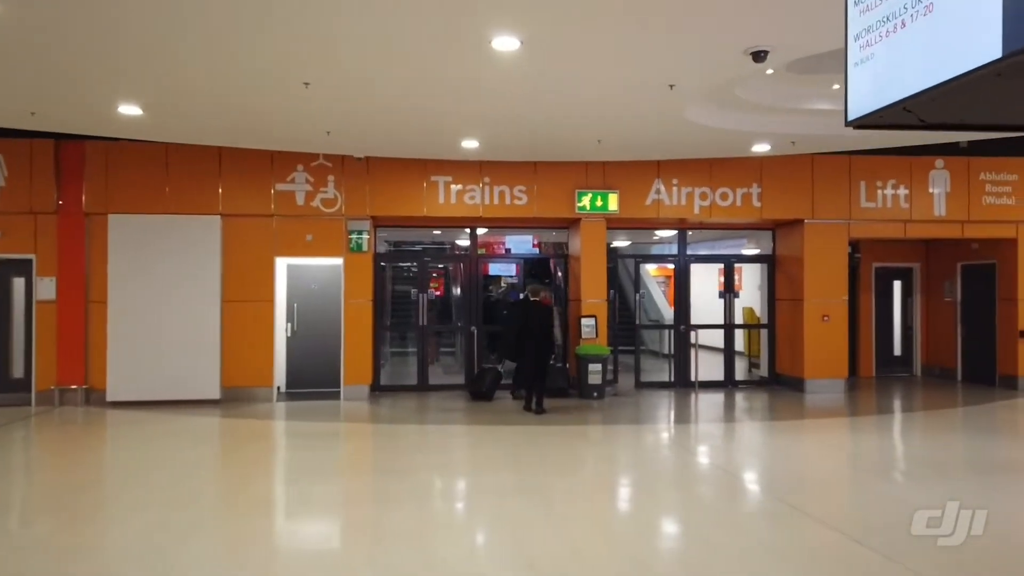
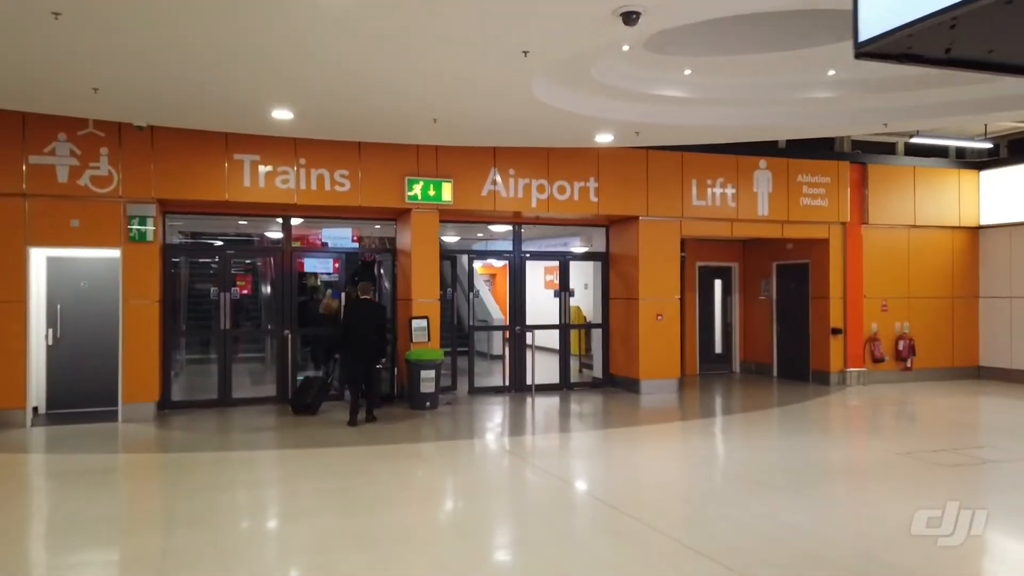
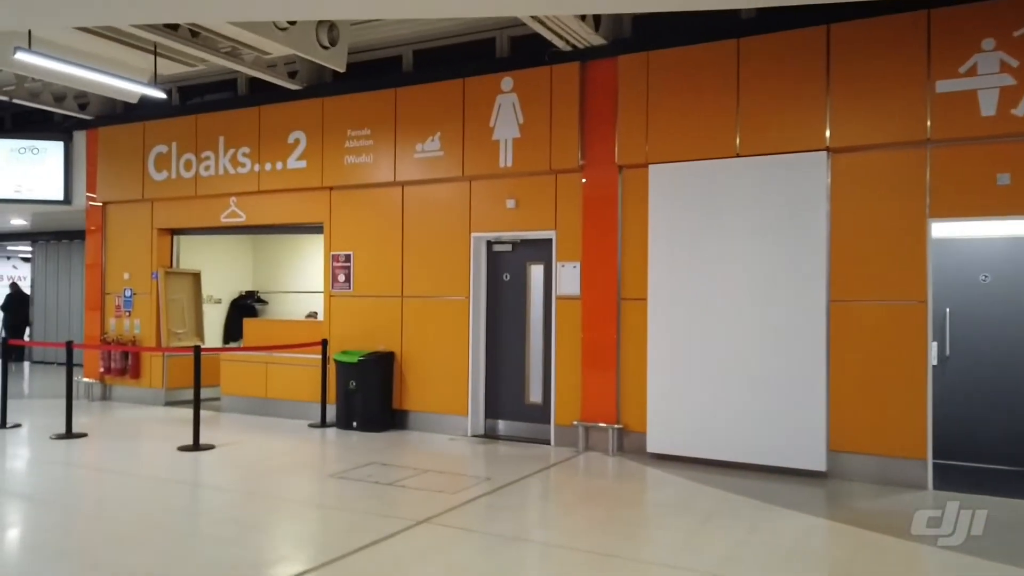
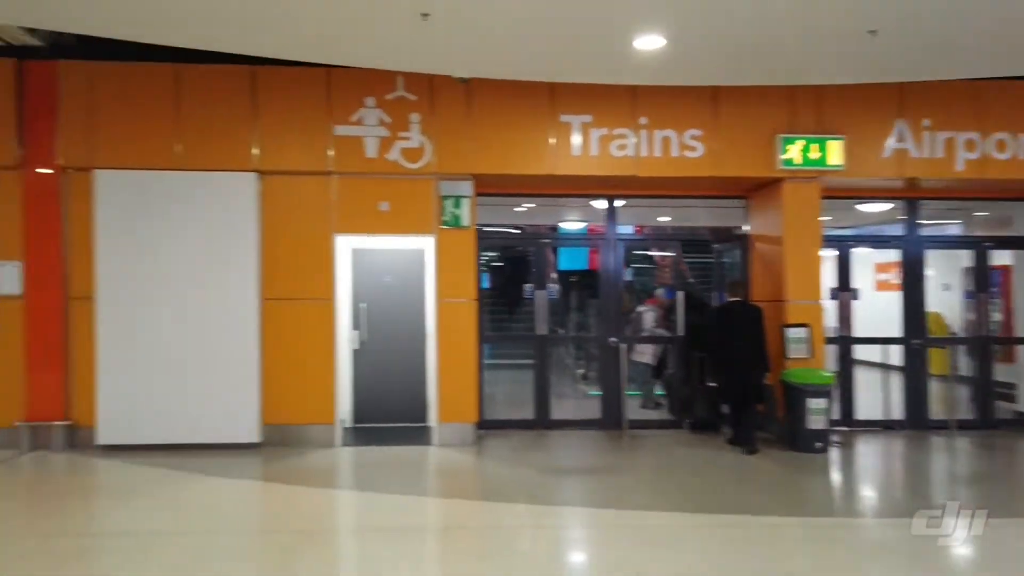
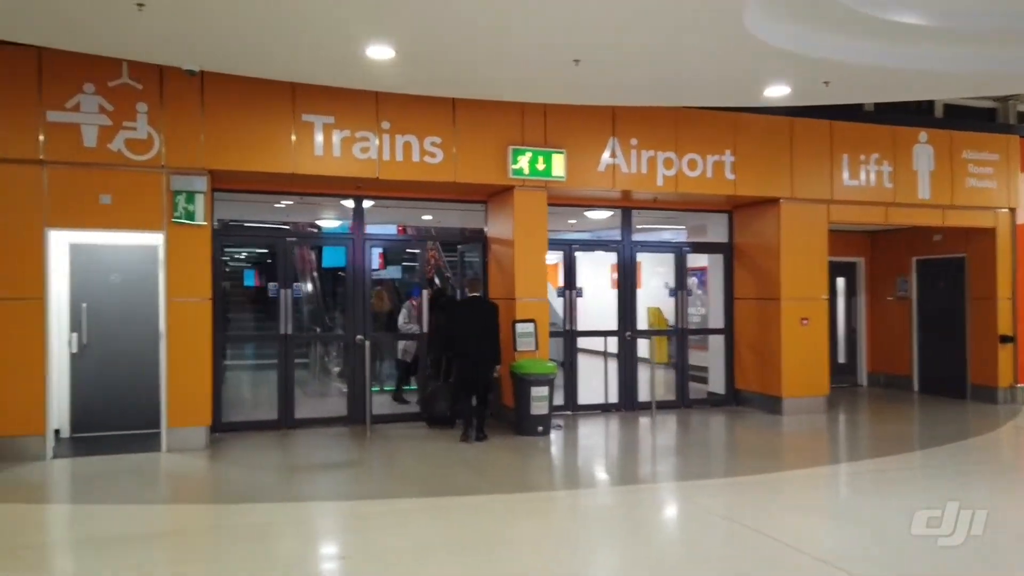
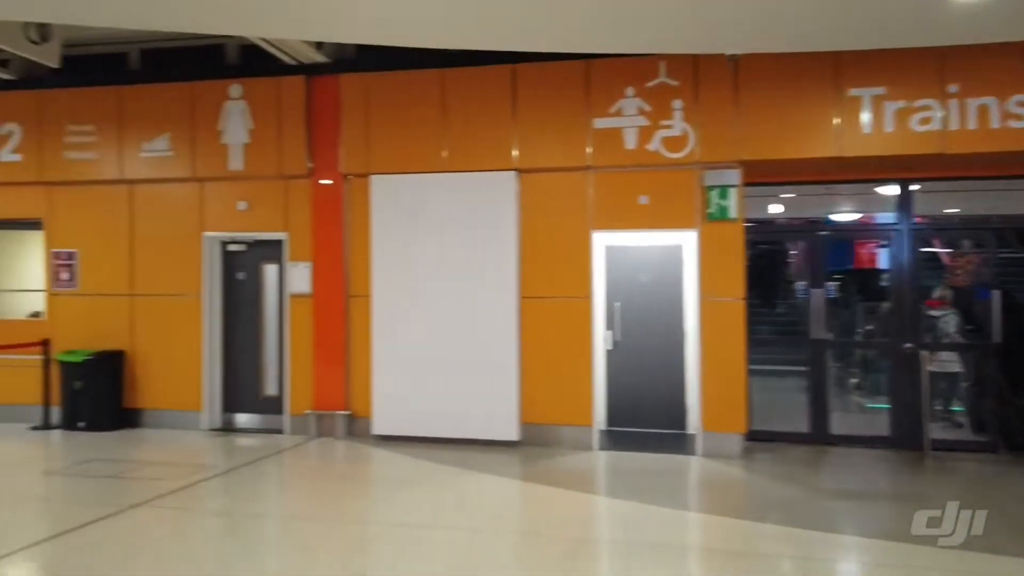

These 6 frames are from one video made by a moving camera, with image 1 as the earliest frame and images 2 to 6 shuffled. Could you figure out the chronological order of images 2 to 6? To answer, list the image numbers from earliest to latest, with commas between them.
2, 5, 4, 6, 3
